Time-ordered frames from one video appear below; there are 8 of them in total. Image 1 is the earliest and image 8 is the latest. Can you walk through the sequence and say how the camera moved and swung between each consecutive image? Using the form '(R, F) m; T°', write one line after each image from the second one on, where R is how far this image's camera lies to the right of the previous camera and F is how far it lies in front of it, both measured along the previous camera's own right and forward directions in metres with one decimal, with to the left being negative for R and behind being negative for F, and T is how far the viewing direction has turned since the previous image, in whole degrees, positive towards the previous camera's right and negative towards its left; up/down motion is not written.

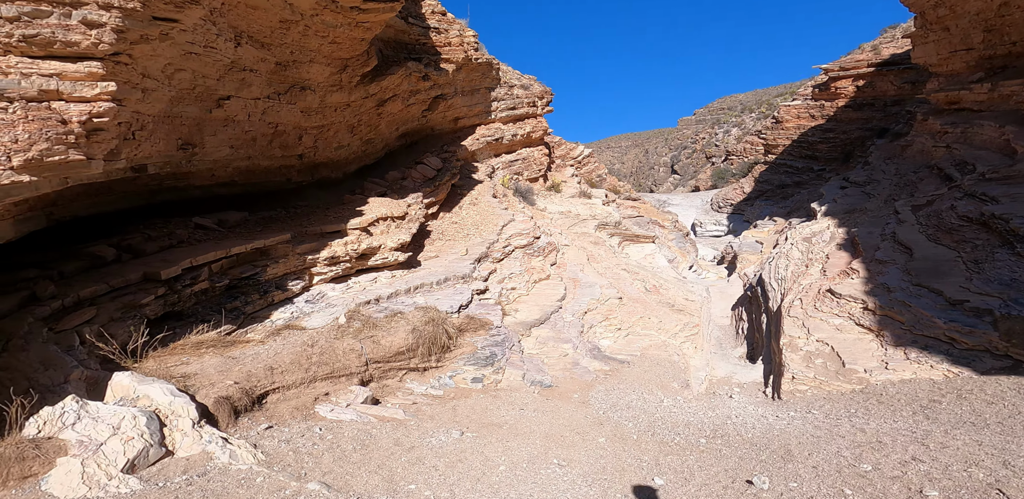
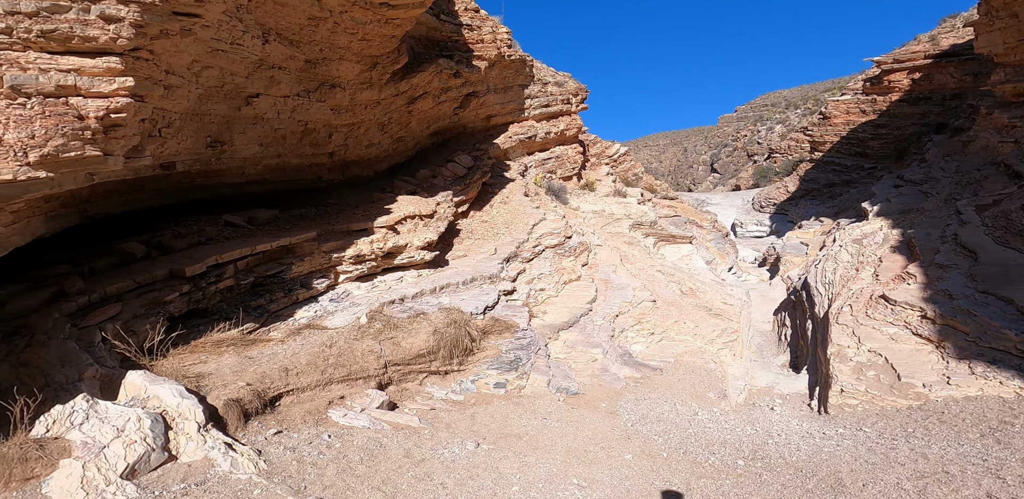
(+0.1, +0.3) m; -4°
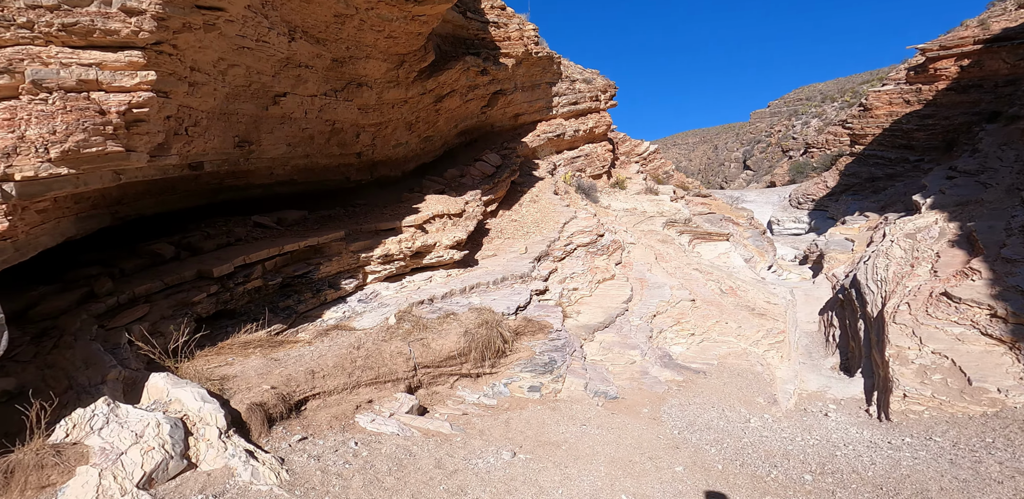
(-0.1, +0.3) m; -3°
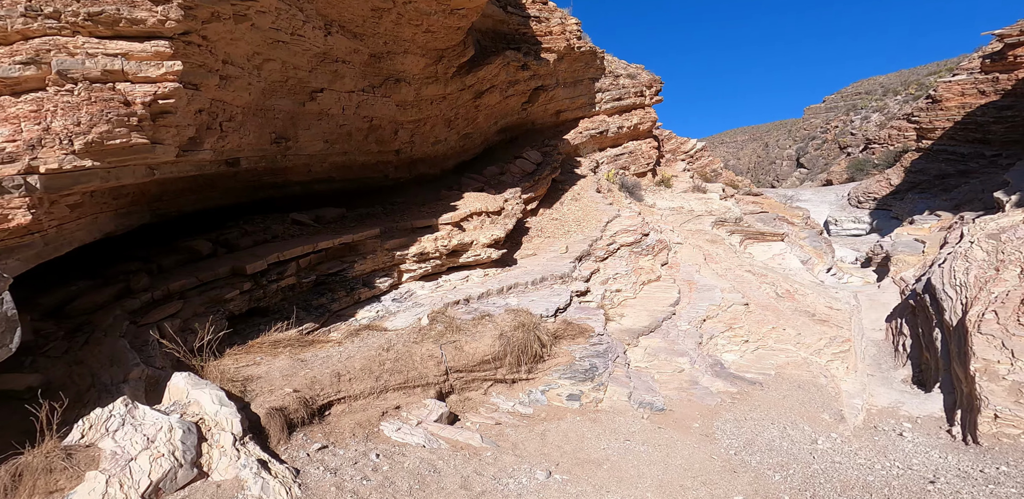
(0.0, +0.3) m; -5°
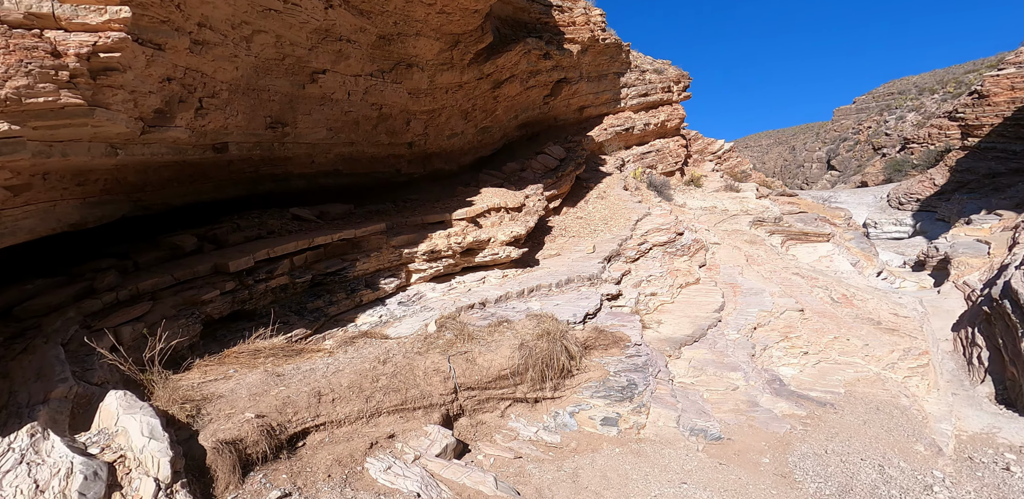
(0.0, +0.8) m; -2°
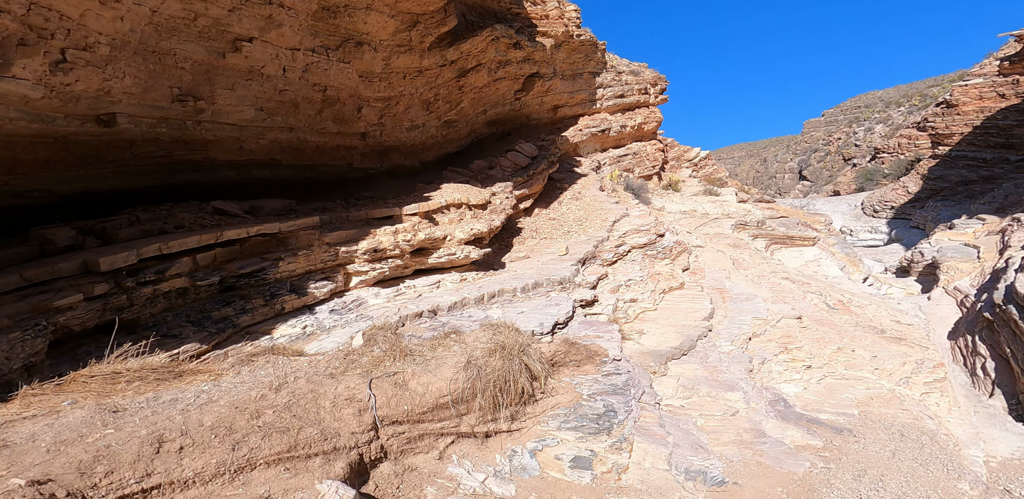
(+0.2, +0.9) m; +3°
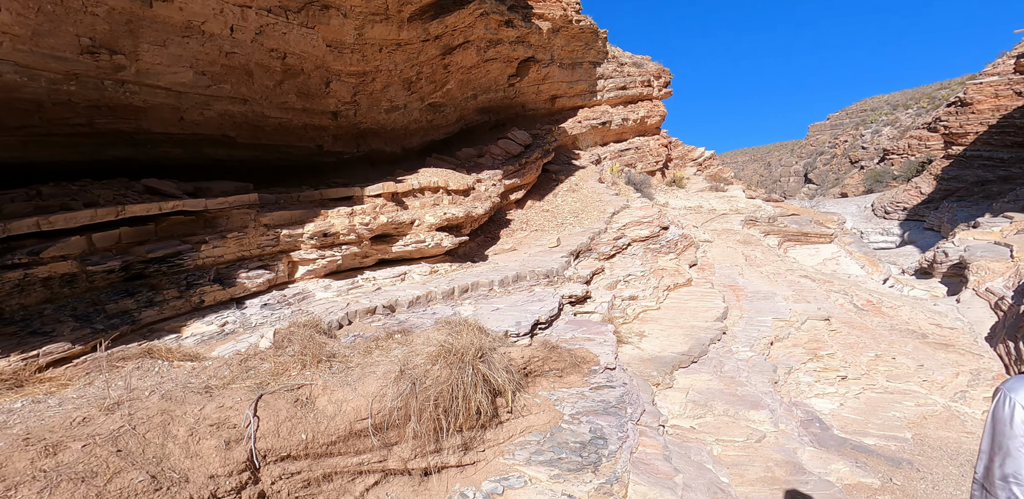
(+0.2, +0.9) m; 0°
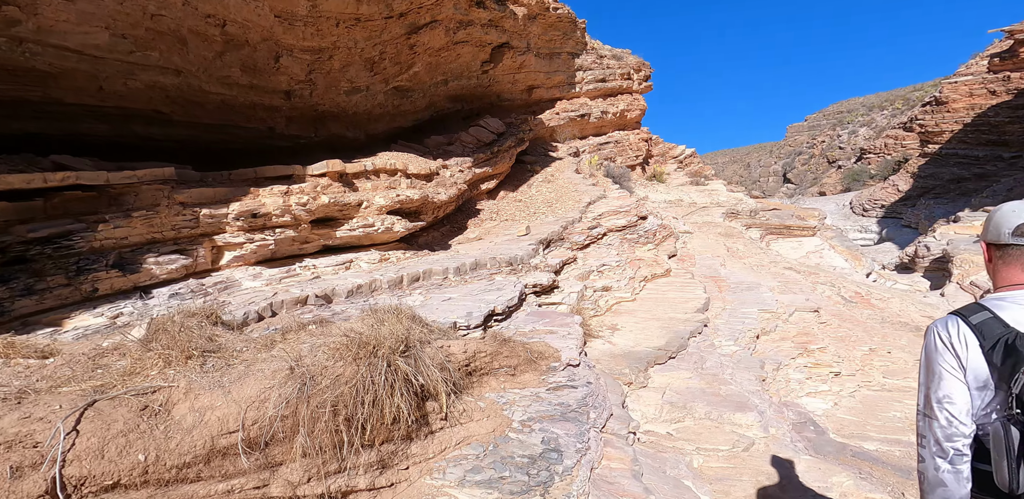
(+0.2, +0.5) m; +2°
